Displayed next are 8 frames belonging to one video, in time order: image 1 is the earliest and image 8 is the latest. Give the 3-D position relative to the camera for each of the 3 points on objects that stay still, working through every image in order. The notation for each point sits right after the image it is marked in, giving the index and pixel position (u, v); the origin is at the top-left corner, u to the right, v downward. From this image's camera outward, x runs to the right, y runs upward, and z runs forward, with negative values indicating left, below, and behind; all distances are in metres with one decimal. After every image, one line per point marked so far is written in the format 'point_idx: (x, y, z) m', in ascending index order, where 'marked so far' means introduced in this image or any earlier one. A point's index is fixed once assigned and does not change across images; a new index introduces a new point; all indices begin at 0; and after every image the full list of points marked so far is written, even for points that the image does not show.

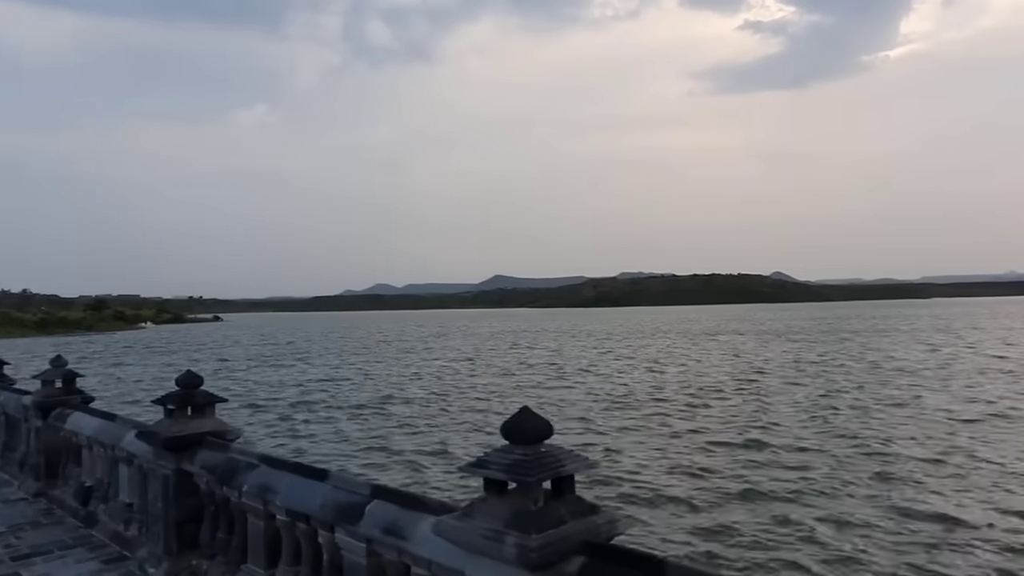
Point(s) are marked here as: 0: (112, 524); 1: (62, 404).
0: (-3.8, -2.2, +6.9) m
1: (-5.4, -1.4, +8.7) m
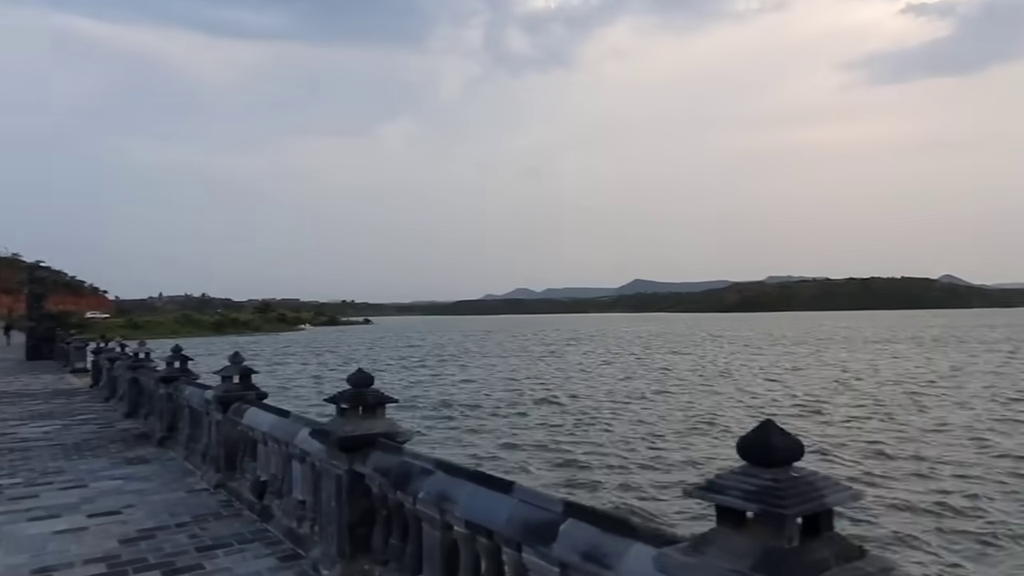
0: (-2.1, -2.2, +7.0) m
1: (-3.4, -1.4, +9.0) m
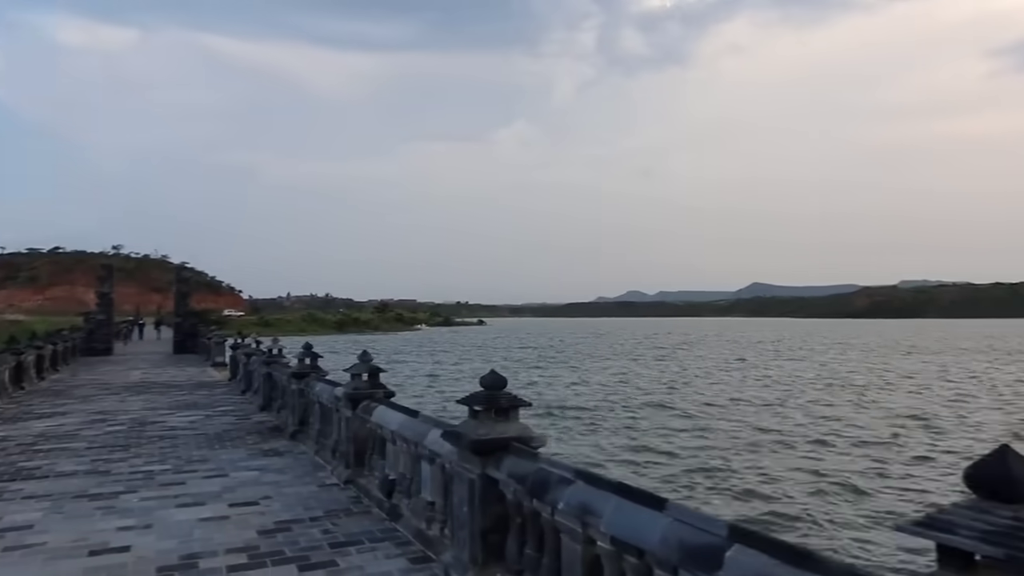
0: (-0.9, -2.2, +6.9) m
1: (-1.8, -1.4, +9.1) m
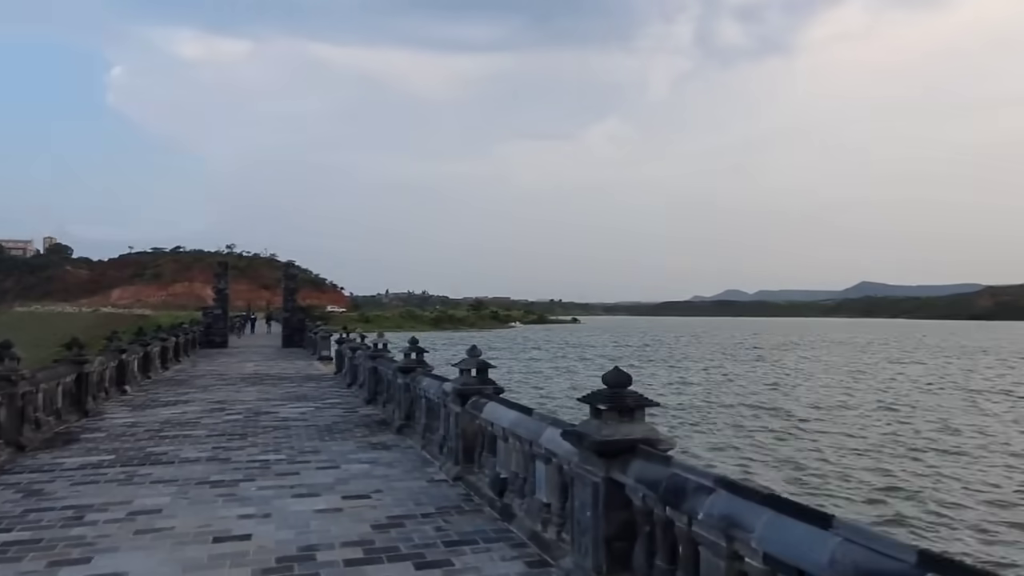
0: (+0.2, -2.1, +6.7) m
1: (-0.4, -1.3, +9.0) m
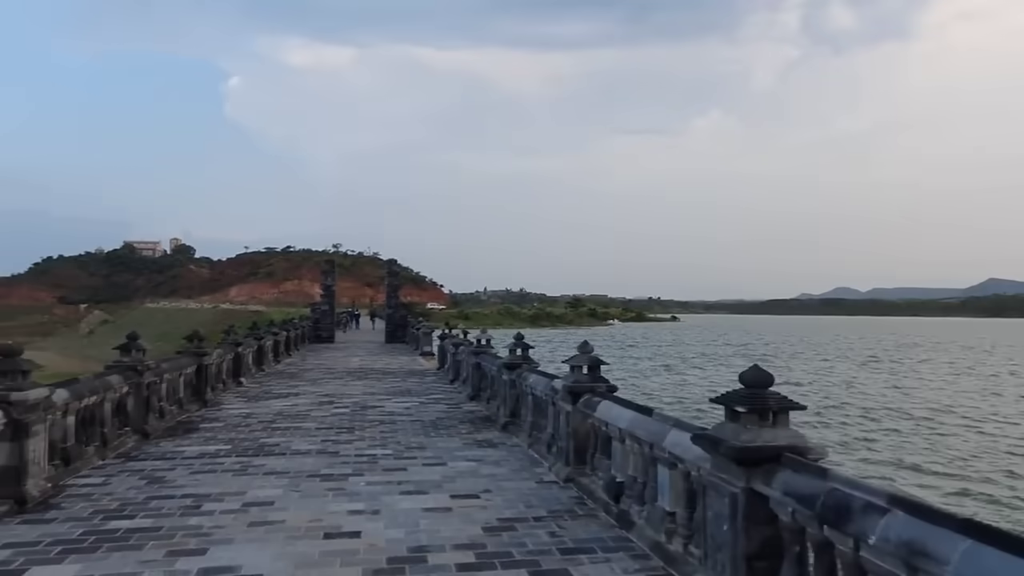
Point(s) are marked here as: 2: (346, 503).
0: (+1.2, -2.1, +6.2) m
1: (+0.9, -1.2, +8.5) m
2: (-1.7, -2.2, +7.5) m
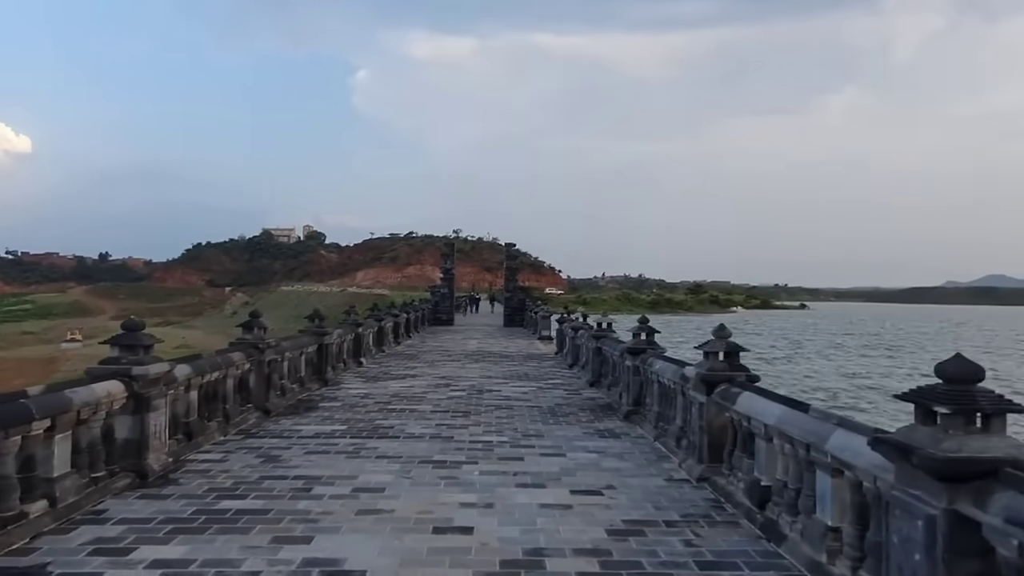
0: (+2.1, -1.9, +5.2) m
1: (+2.2, -1.0, +7.6) m
2: (-0.5, -2.0, +7.0) m
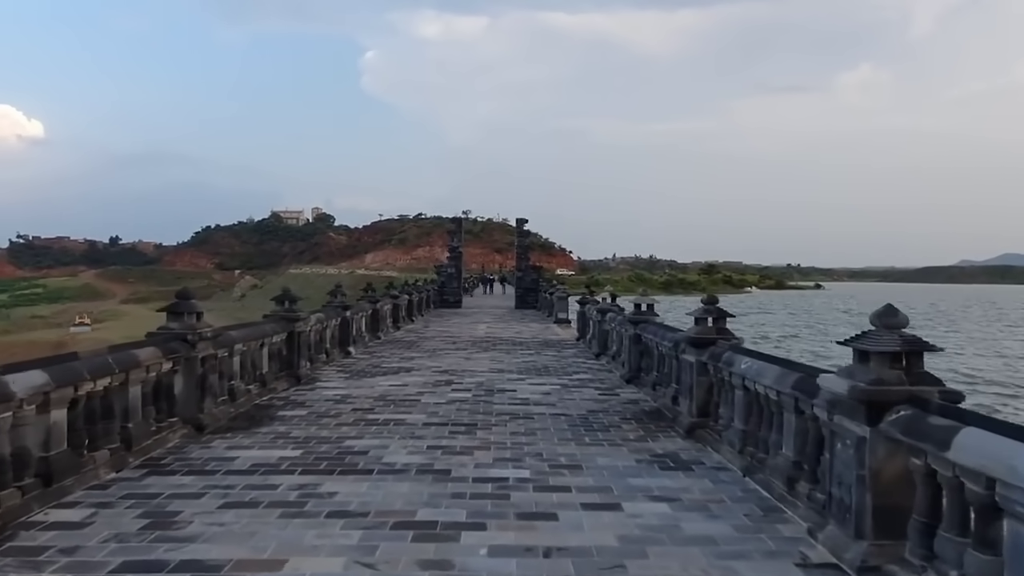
0: (+2.3, -1.7, +2.1) m
1: (+2.4, -0.7, +4.4) m
2: (-0.3, -1.7, +3.9) m
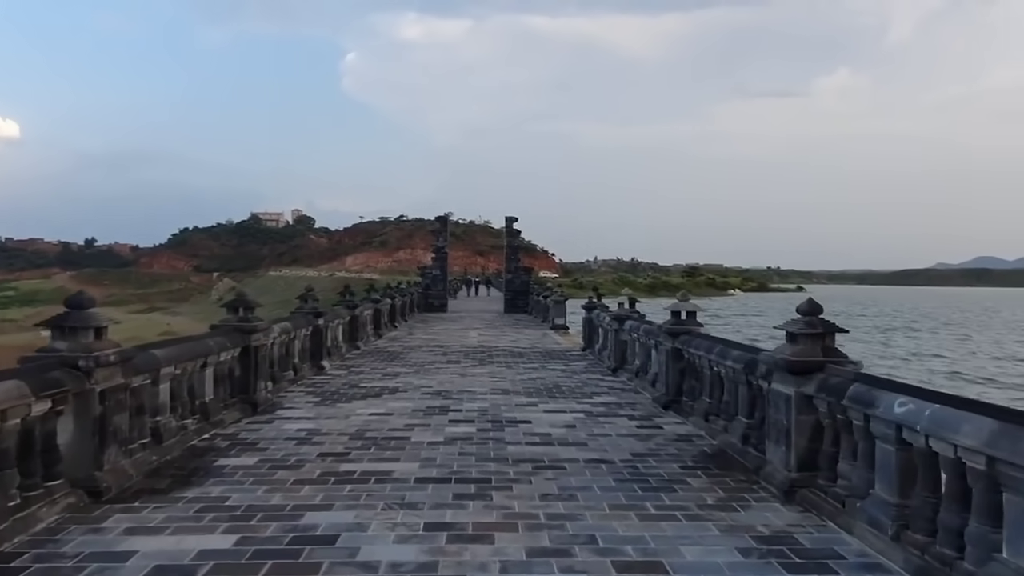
0: (+2.7, -1.7, -0.2) m
1: (+2.8, -0.7, +2.1) m
2: (0.0, -1.7, +1.5) m
